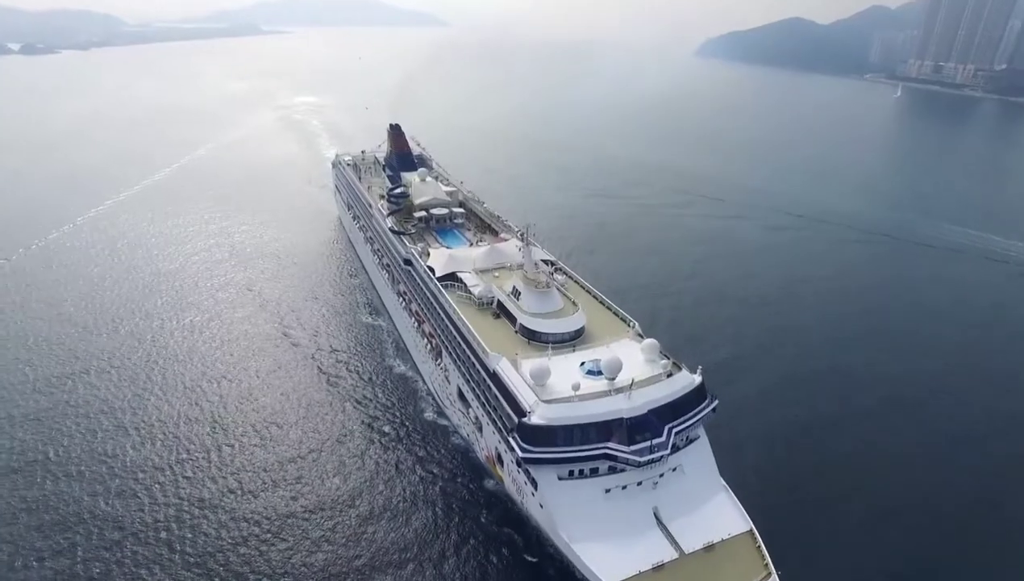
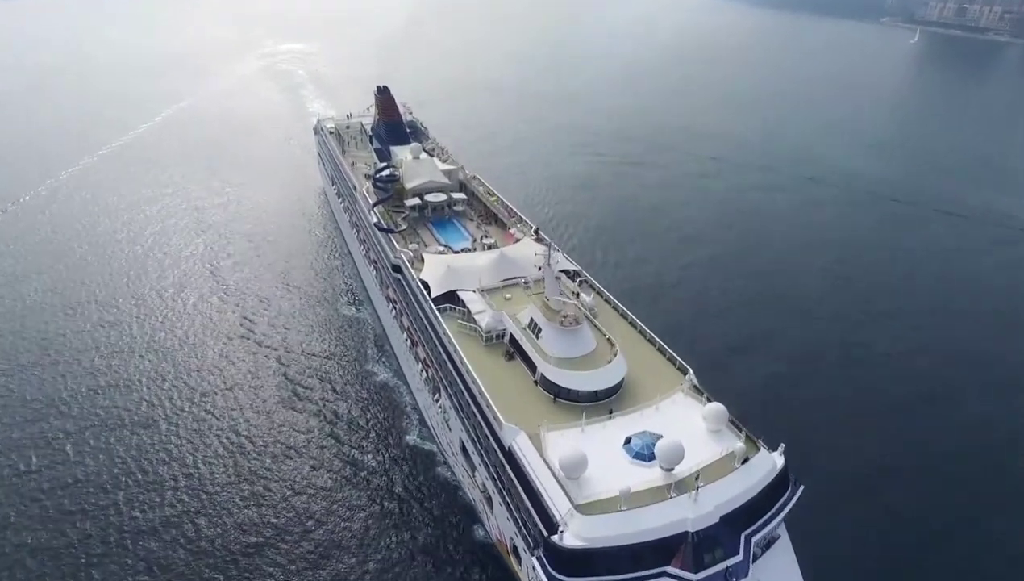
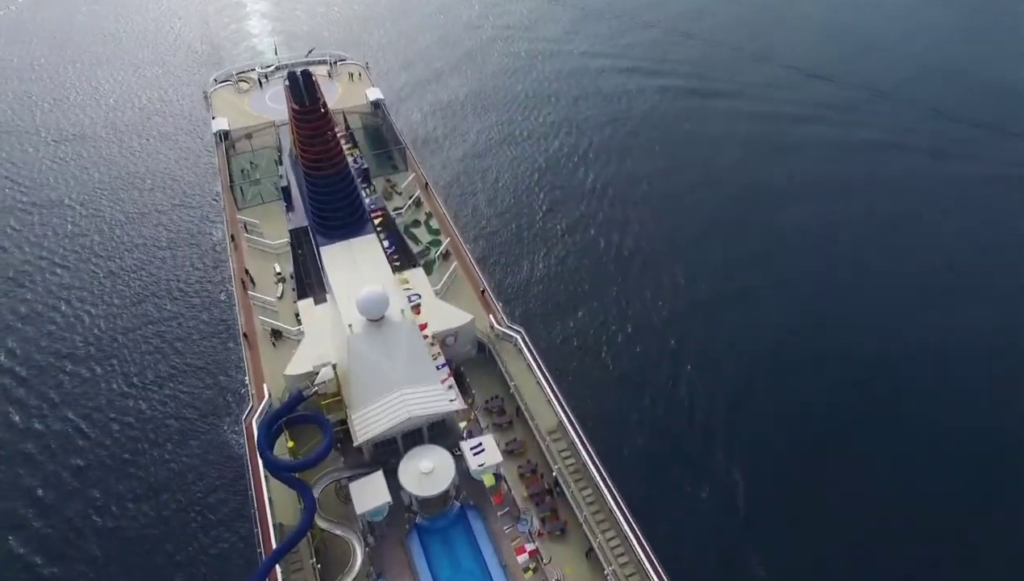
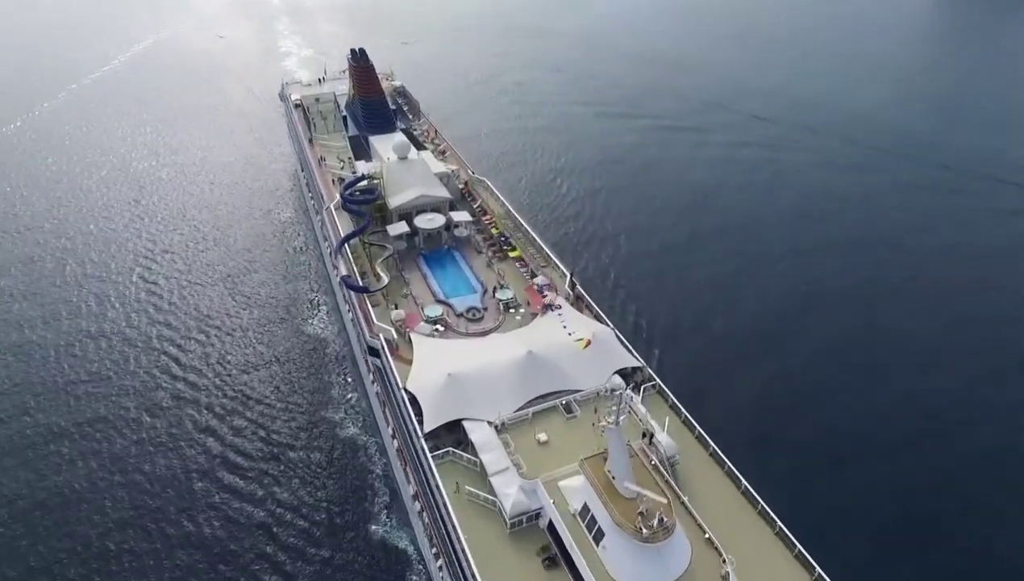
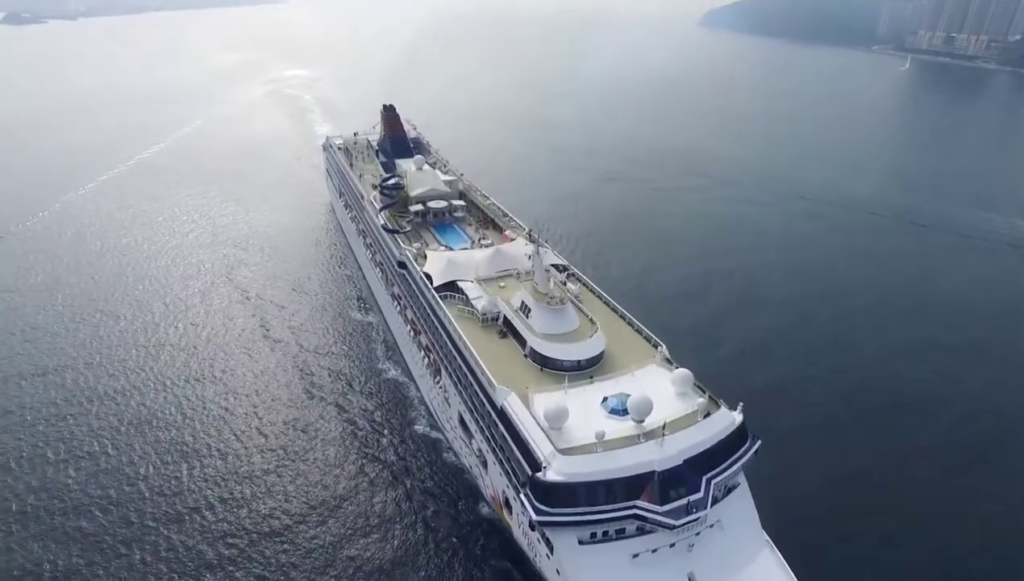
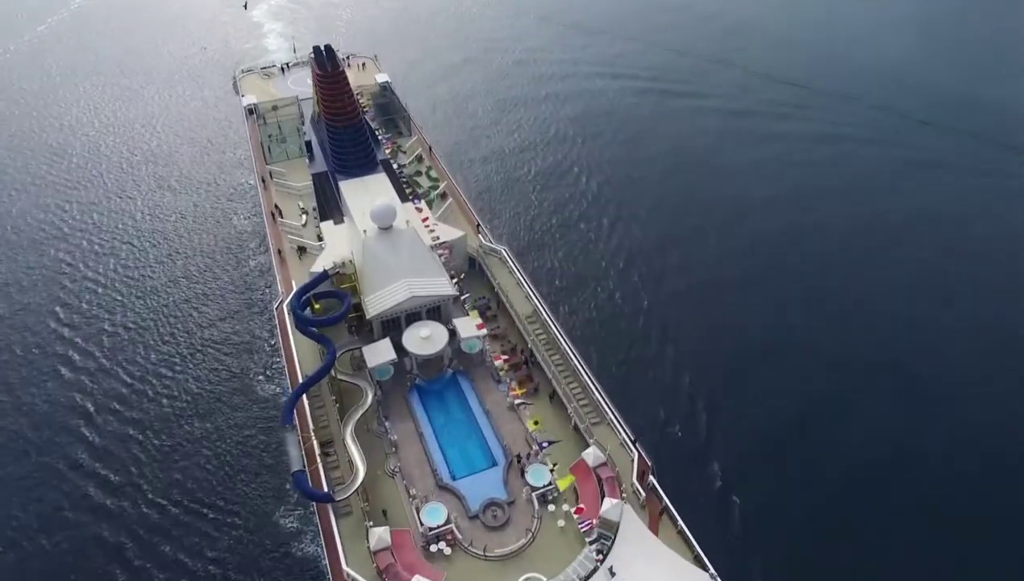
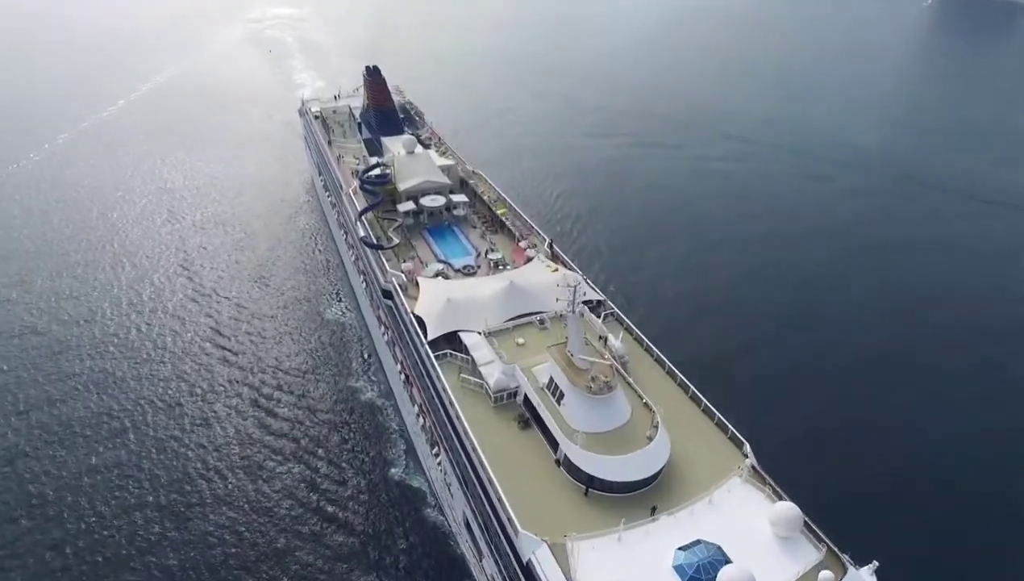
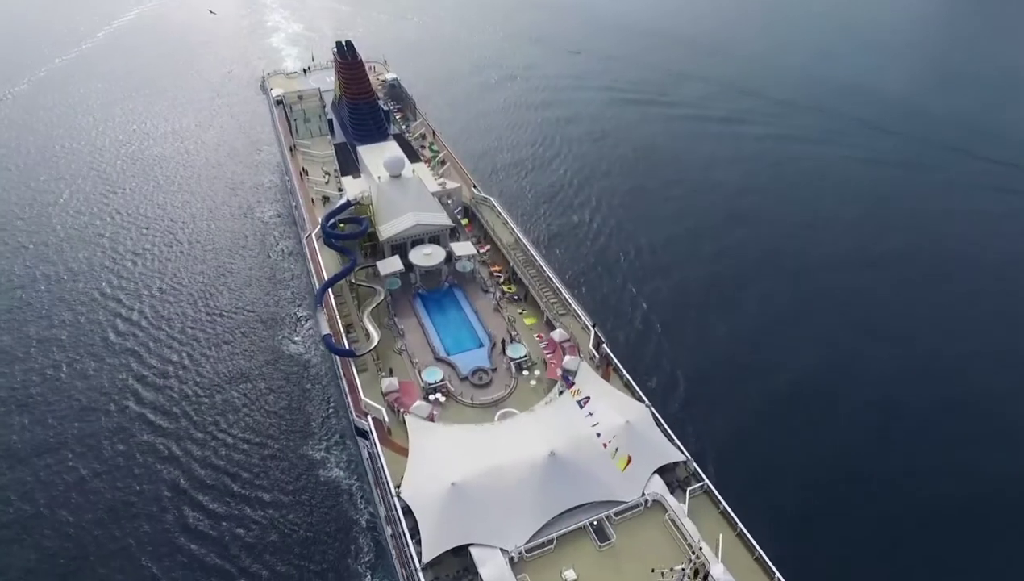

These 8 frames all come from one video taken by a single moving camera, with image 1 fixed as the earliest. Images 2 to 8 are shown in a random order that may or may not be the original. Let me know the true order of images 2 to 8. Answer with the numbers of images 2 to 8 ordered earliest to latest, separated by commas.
5, 2, 7, 4, 8, 6, 3
